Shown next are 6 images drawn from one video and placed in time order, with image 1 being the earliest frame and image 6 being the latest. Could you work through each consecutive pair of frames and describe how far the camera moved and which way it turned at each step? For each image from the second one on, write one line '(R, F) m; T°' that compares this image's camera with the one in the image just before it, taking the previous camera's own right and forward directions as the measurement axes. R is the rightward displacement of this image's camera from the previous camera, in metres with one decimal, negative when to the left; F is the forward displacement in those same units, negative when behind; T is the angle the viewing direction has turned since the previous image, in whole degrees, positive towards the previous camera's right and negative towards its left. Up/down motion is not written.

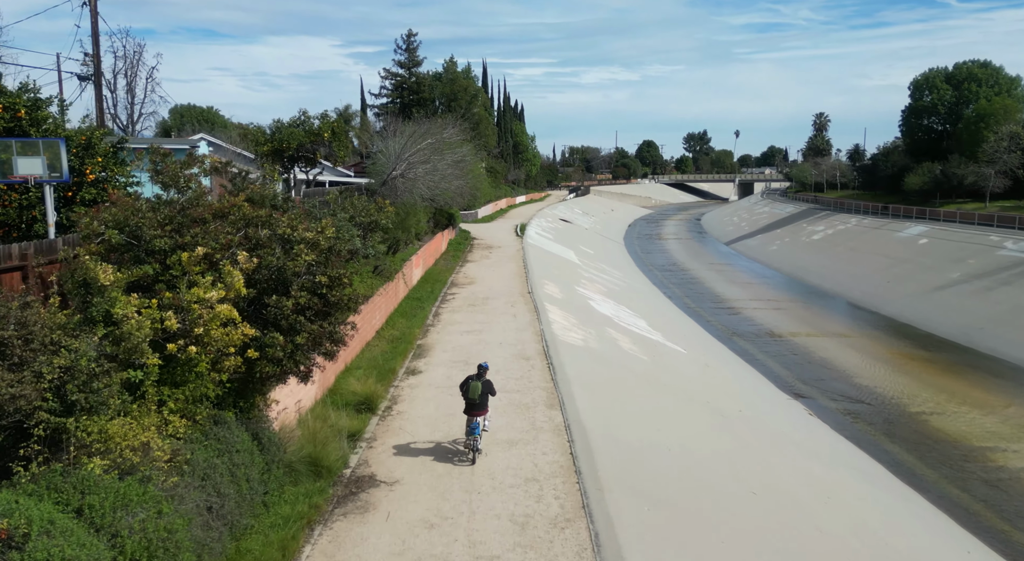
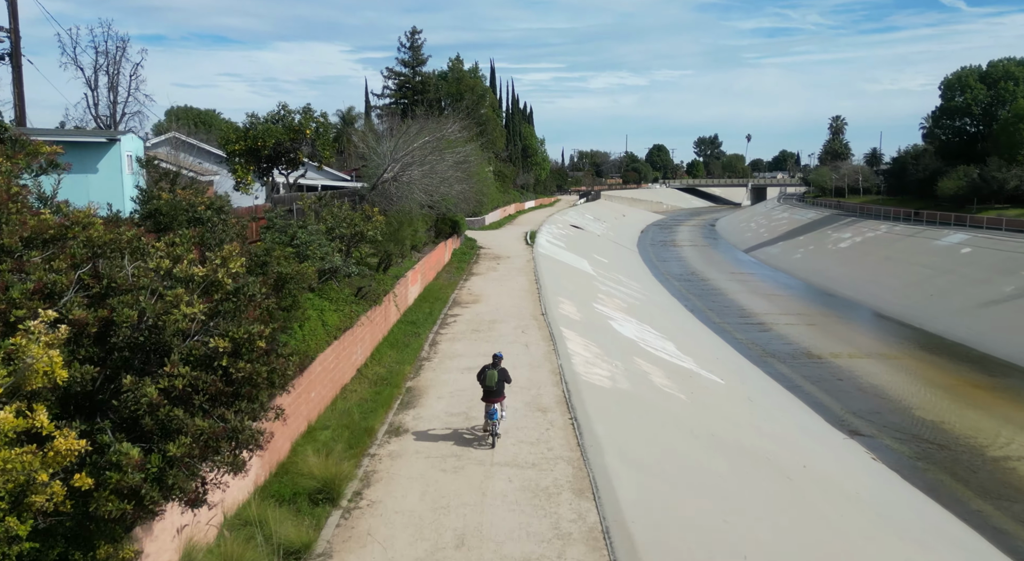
(-0.1, +3.5) m; -1°
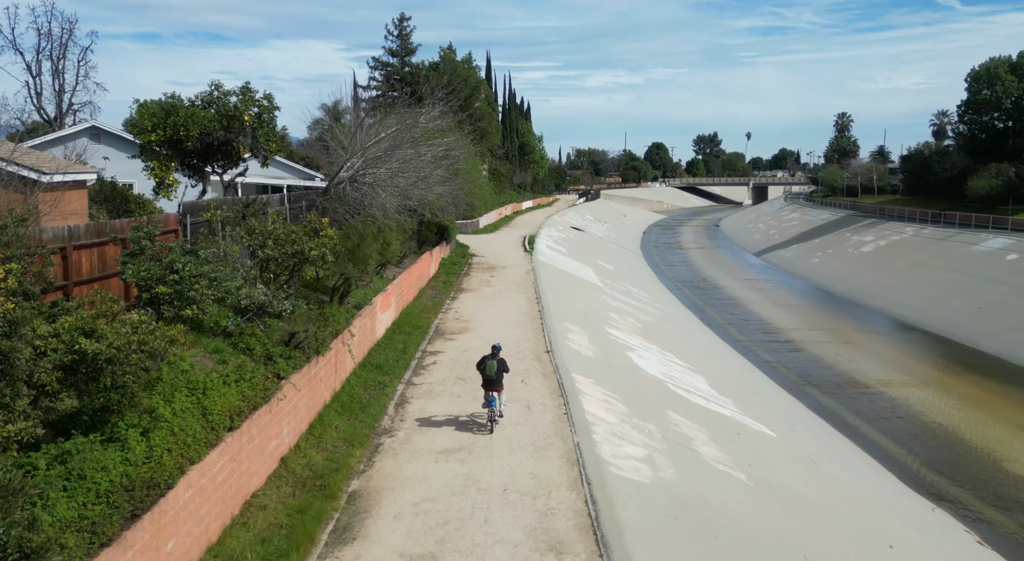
(0.0, +4.9) m; 0°
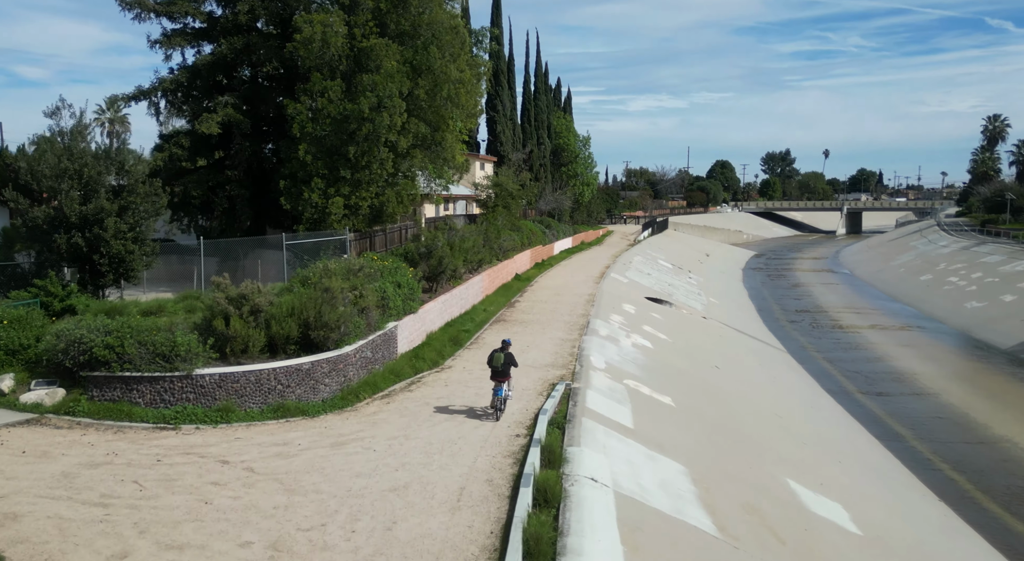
(+0.8, +17.6) m; -4°
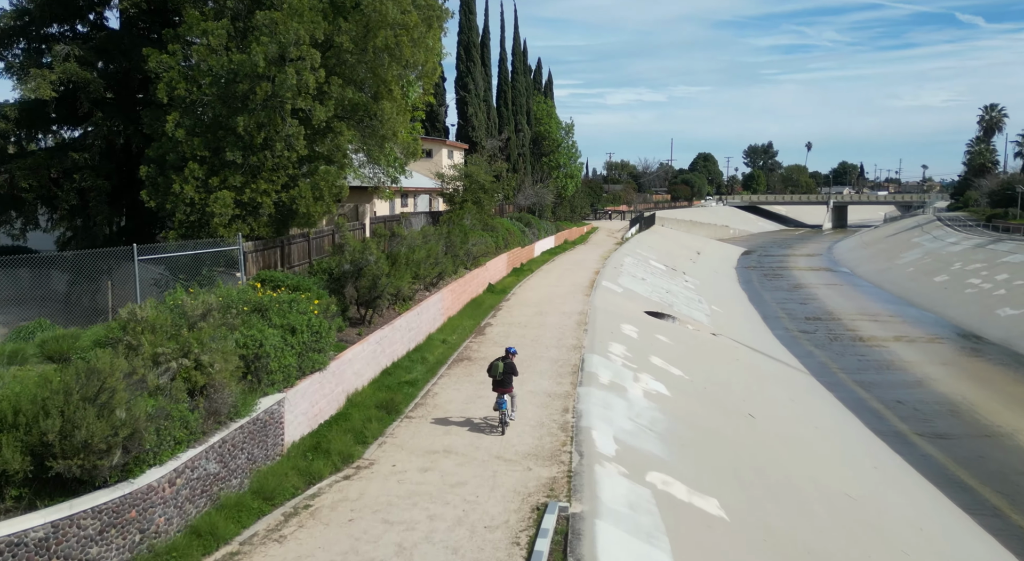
(+0.3, +6.7) m; +2°
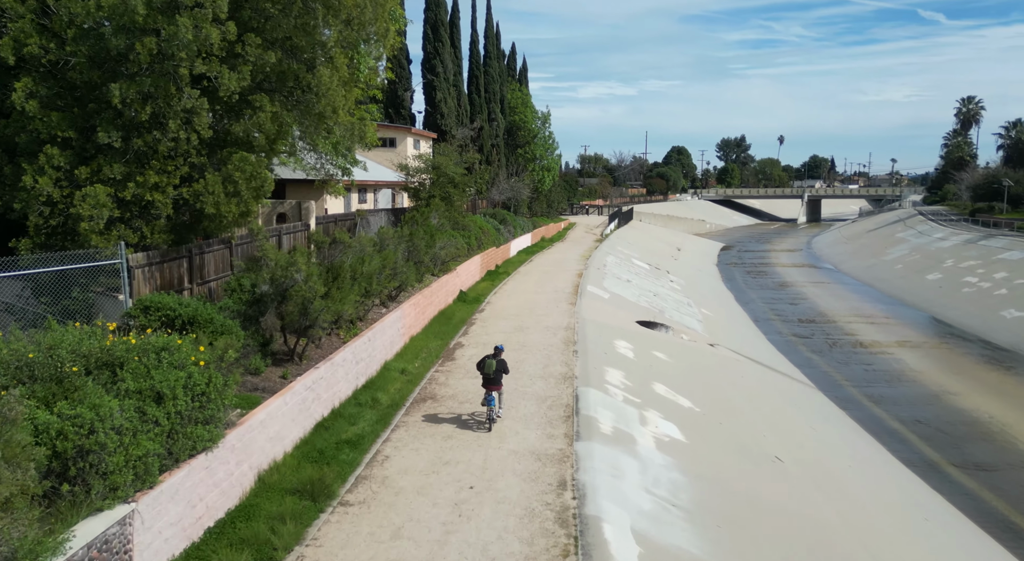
(-0.1, +3.8) m; +2°
